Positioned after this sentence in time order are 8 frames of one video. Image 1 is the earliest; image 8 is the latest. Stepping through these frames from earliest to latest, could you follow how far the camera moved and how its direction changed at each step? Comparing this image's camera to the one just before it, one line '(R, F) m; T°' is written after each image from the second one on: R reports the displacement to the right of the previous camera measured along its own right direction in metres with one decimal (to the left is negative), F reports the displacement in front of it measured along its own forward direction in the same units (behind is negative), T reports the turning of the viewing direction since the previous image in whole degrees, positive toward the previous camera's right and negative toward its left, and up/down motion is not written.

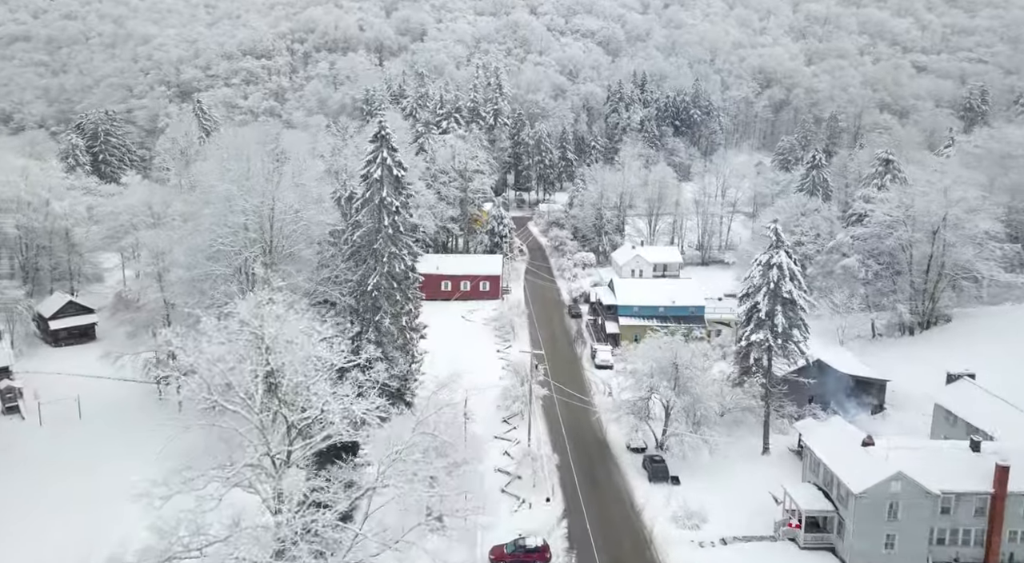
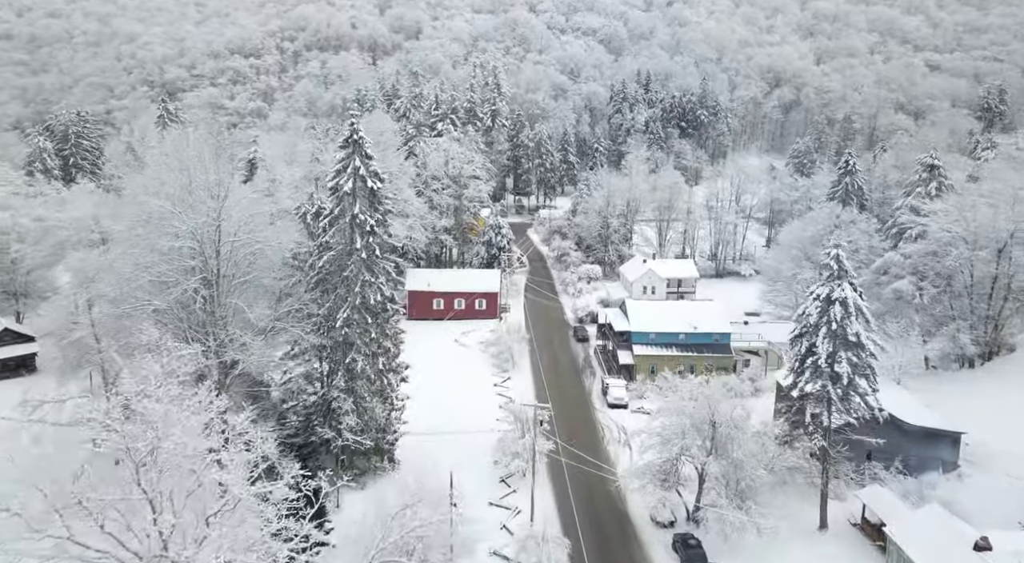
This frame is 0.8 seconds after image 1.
(0.0, +6.0) m; 0°
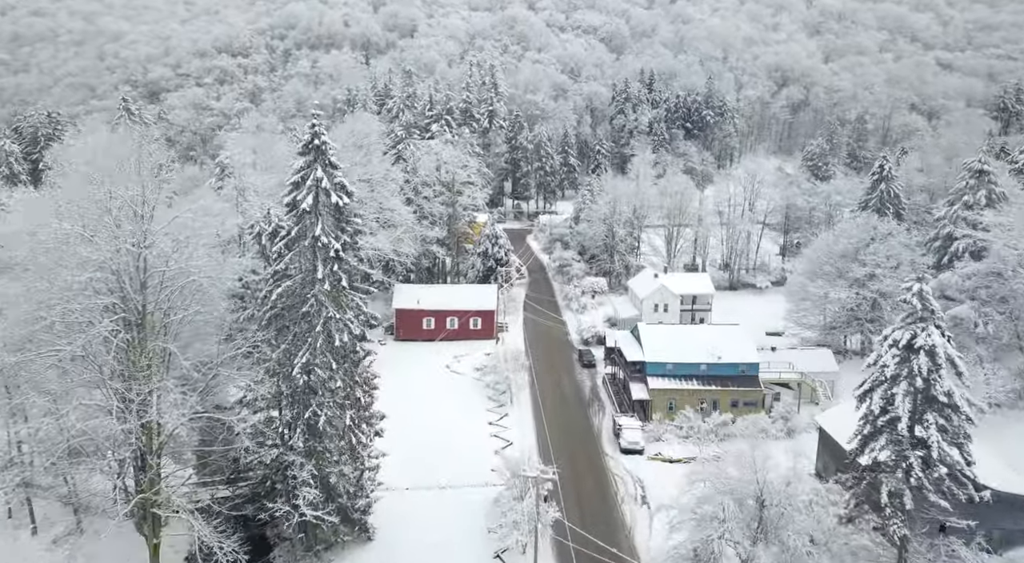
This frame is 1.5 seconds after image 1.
(+0.1, +5.3) m; 0°
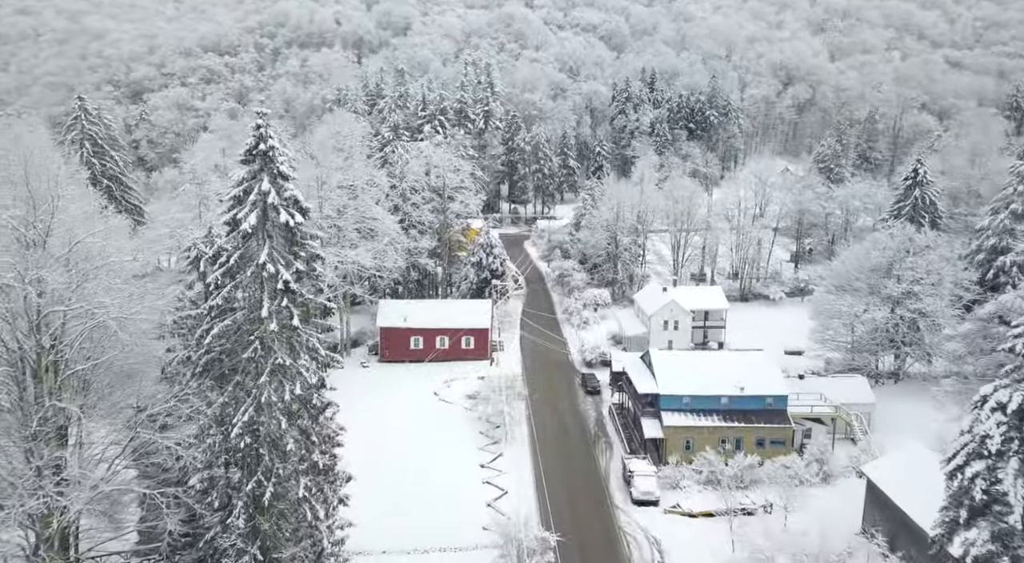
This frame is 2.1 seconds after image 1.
(+0.1, +4.6) m; 0°
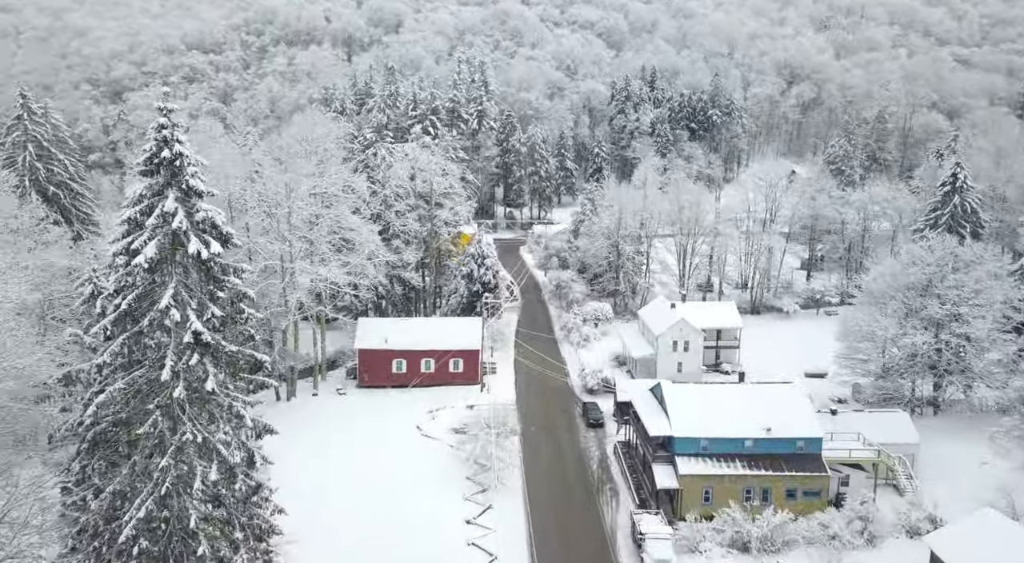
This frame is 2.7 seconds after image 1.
(+0.2, +4.6) m; 0°
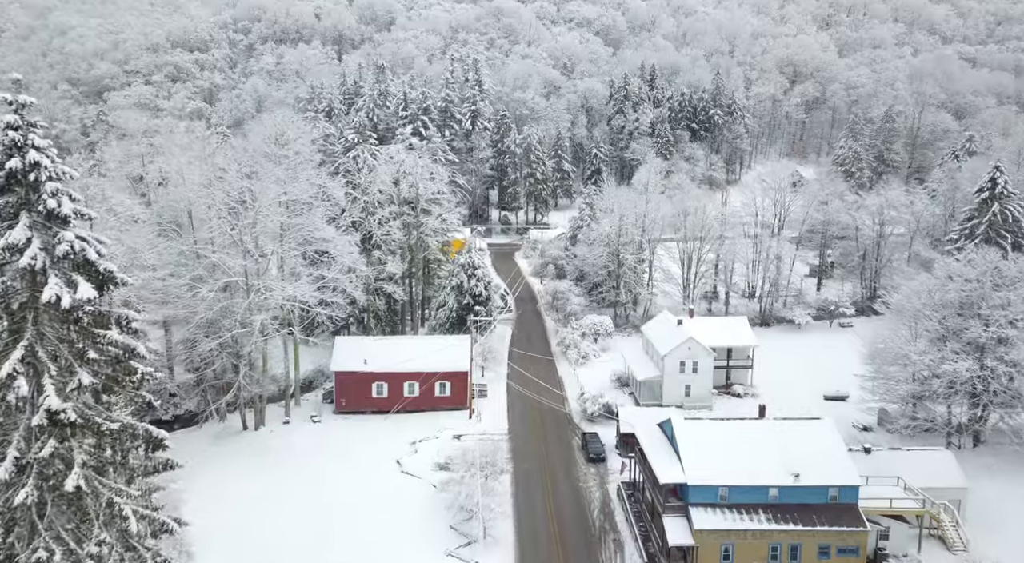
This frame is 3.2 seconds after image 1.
(+0.3, +3.9) m; 0°
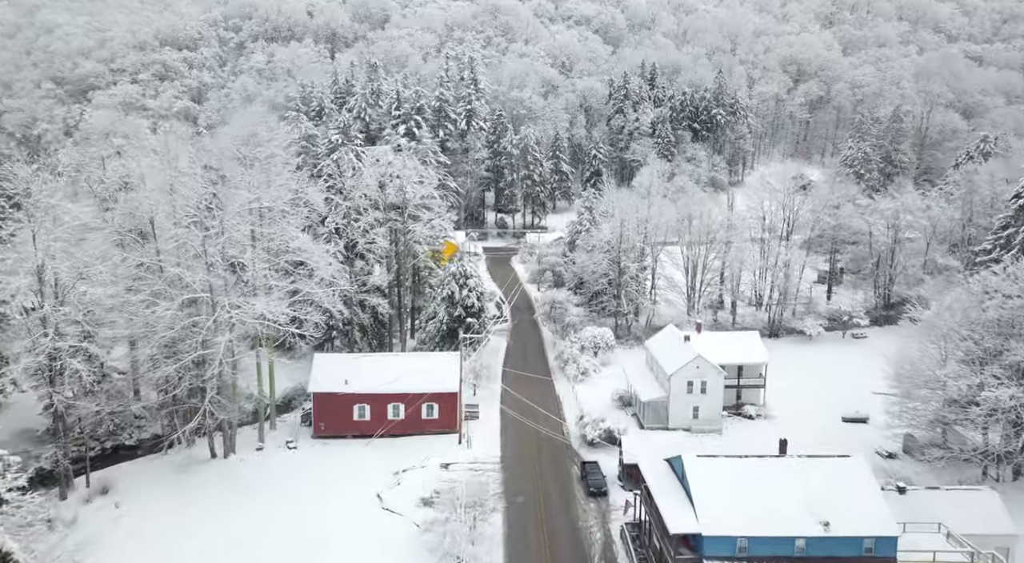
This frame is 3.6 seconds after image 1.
(+0.2, +3.1) m; 0°
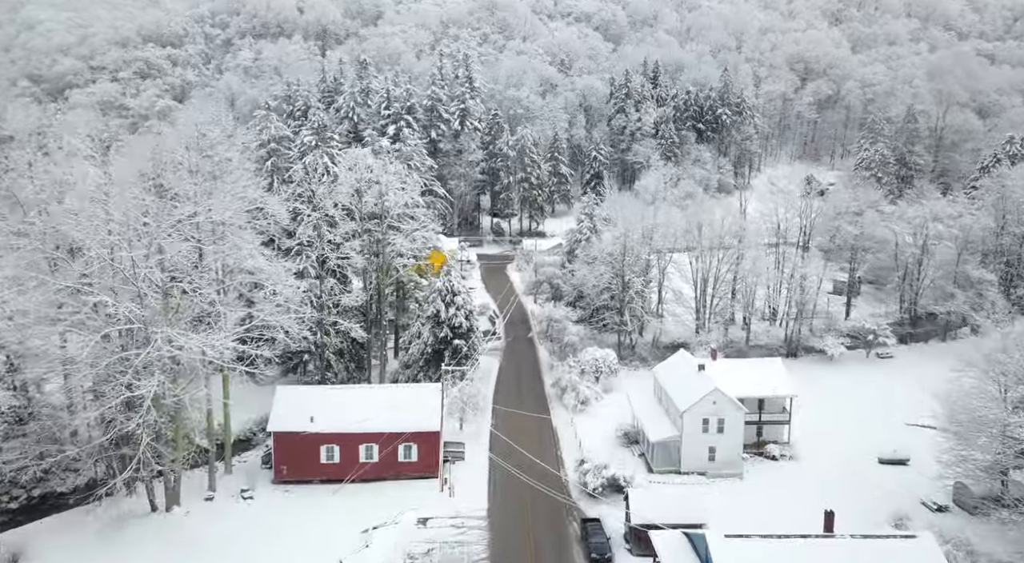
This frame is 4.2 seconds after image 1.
(+0.4, +4.7) m; 0°
